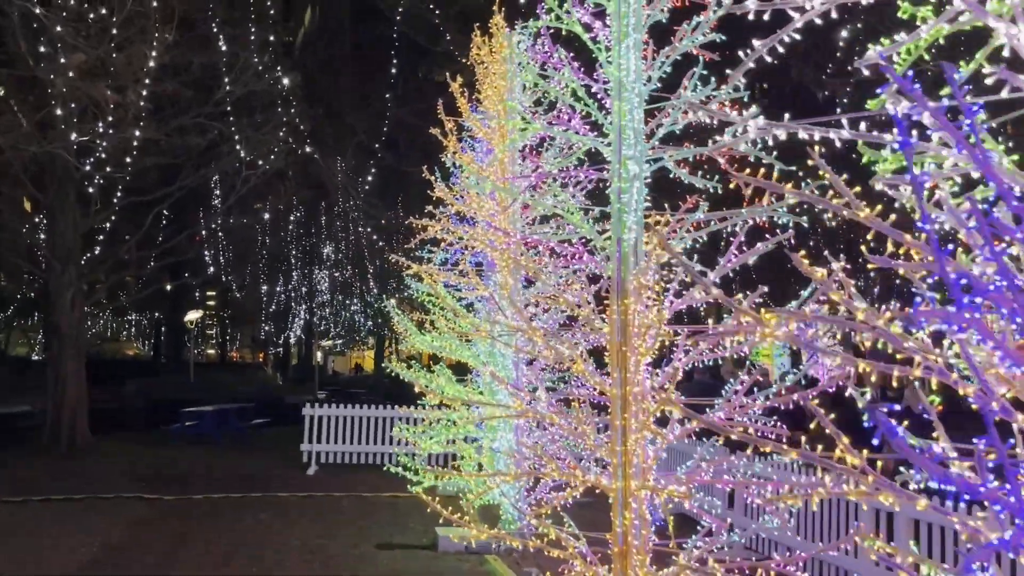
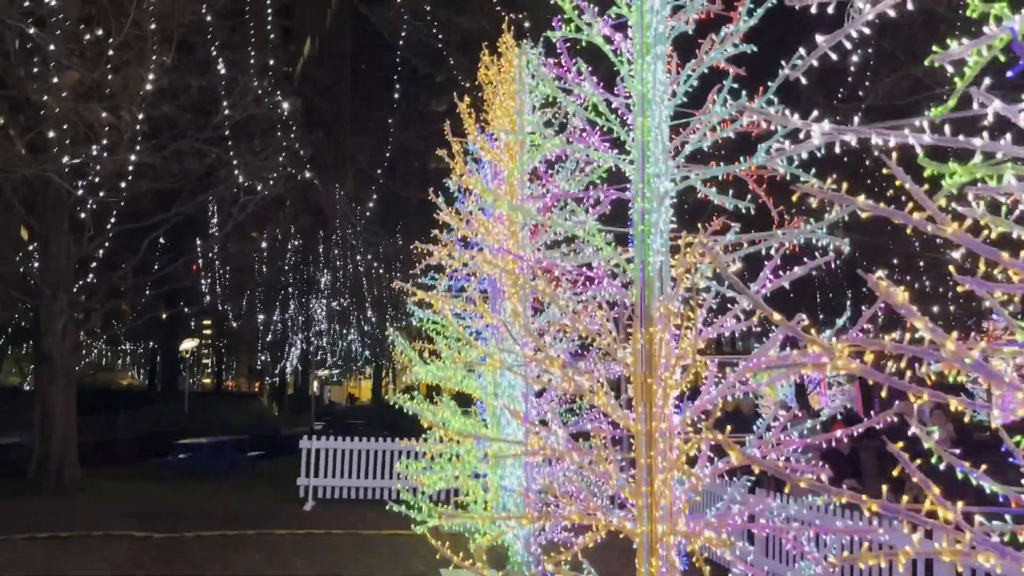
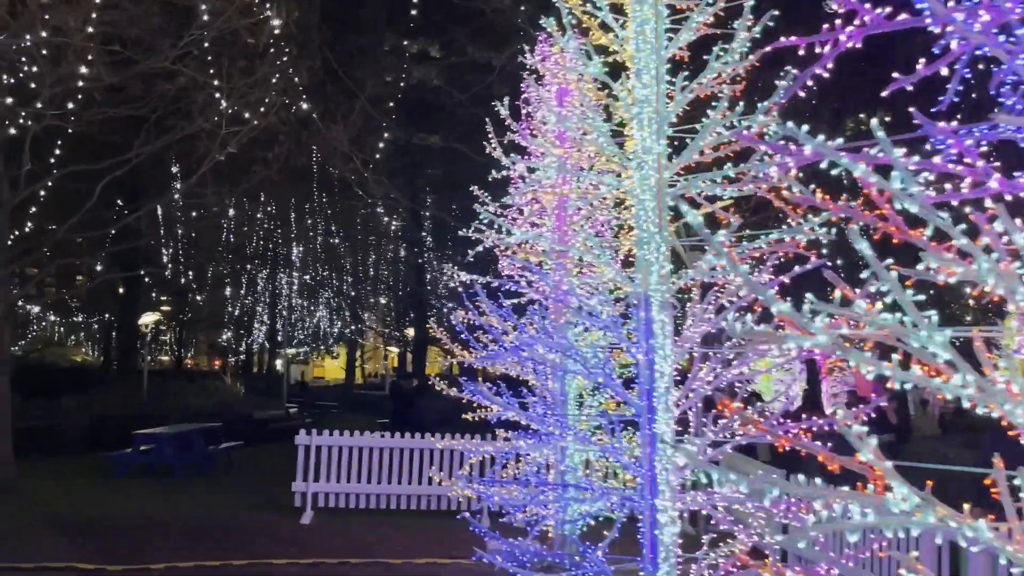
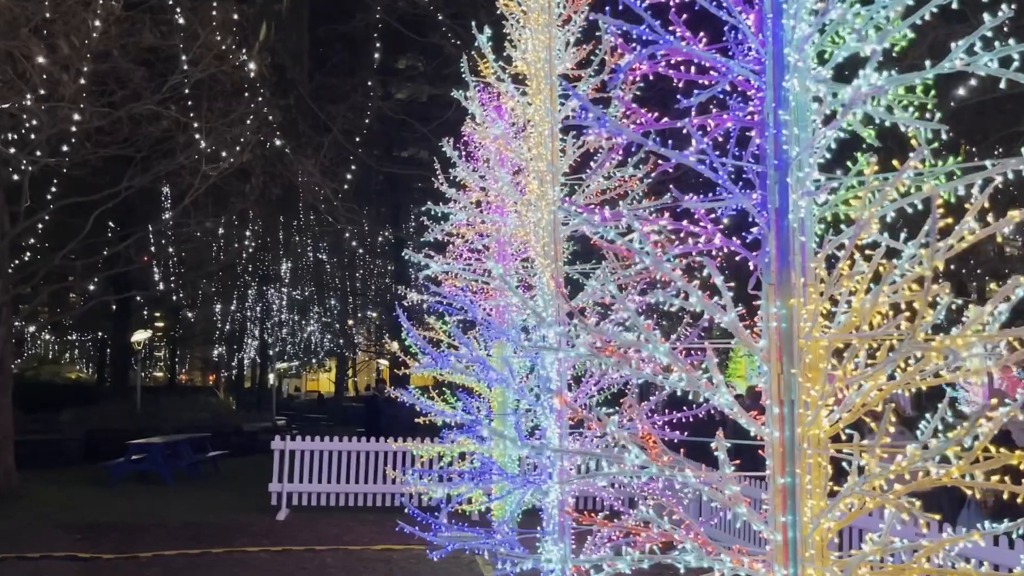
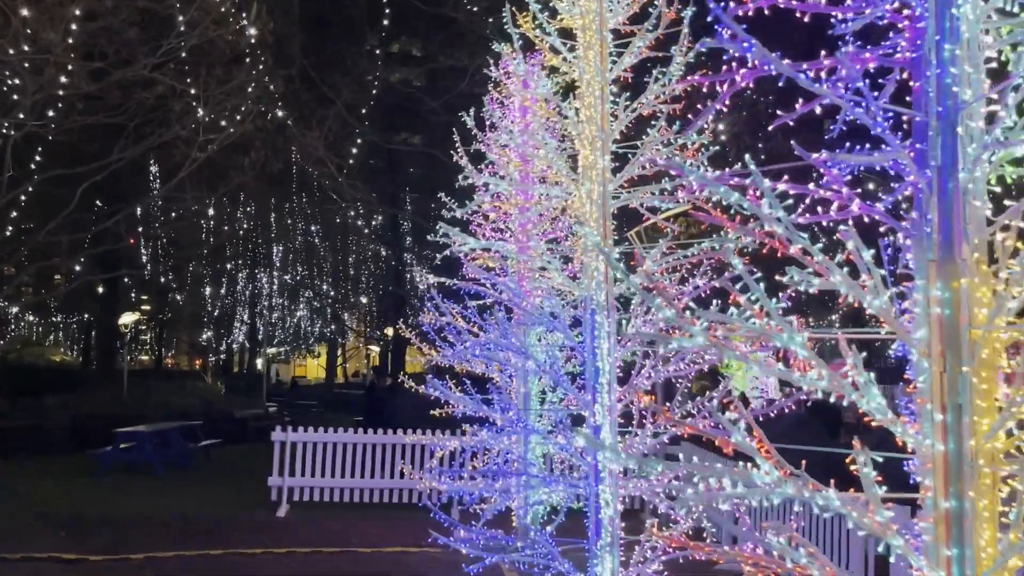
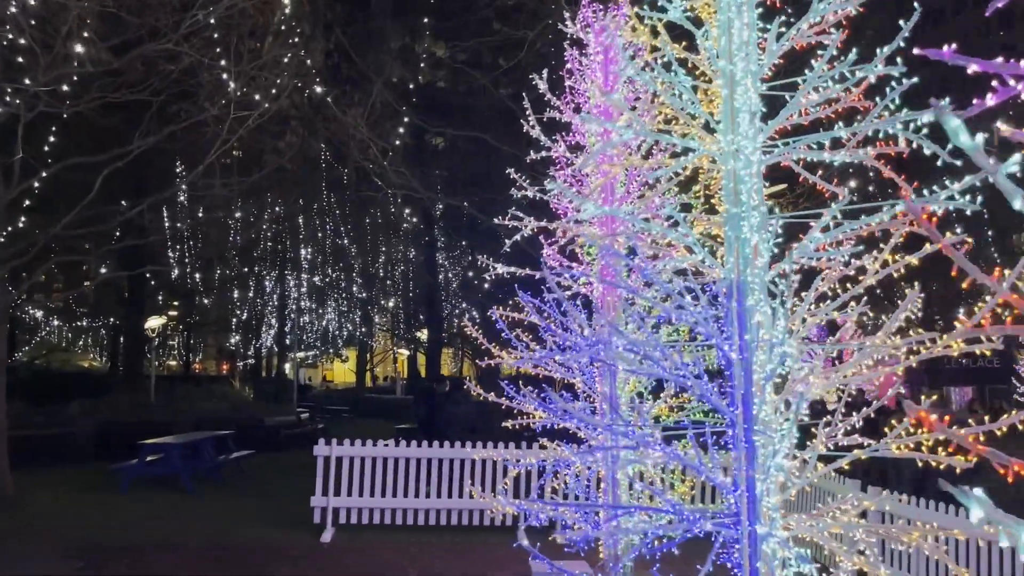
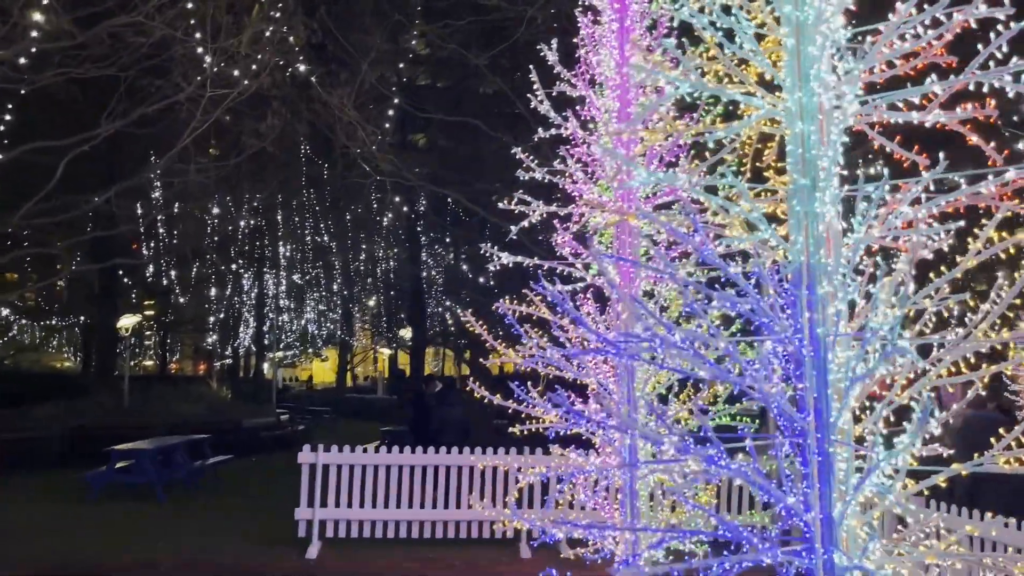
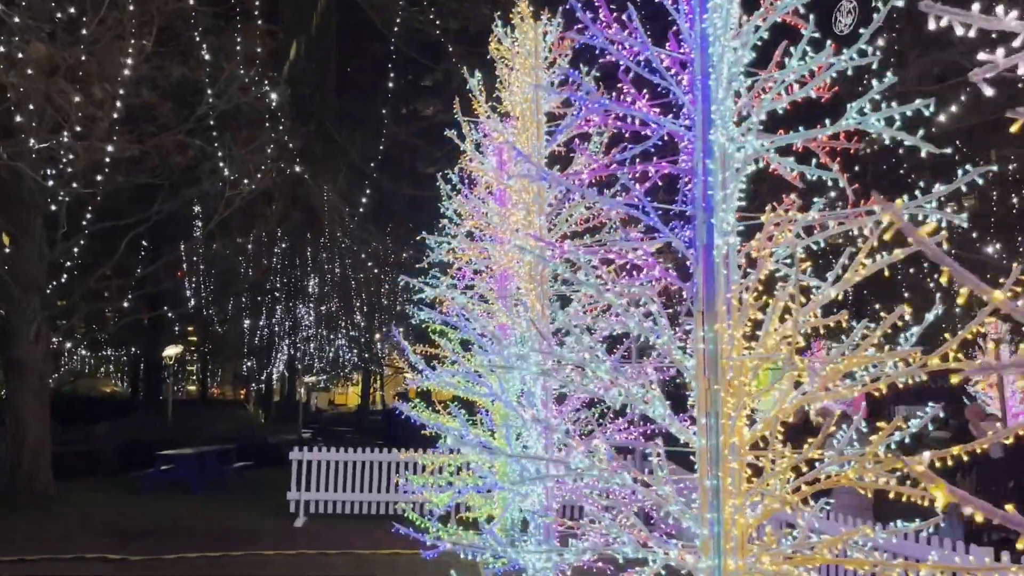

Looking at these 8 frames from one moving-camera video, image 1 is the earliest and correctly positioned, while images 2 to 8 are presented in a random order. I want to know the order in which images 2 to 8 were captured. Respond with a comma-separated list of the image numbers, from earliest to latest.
2, 8, 4, 5, 3, 6, 7
